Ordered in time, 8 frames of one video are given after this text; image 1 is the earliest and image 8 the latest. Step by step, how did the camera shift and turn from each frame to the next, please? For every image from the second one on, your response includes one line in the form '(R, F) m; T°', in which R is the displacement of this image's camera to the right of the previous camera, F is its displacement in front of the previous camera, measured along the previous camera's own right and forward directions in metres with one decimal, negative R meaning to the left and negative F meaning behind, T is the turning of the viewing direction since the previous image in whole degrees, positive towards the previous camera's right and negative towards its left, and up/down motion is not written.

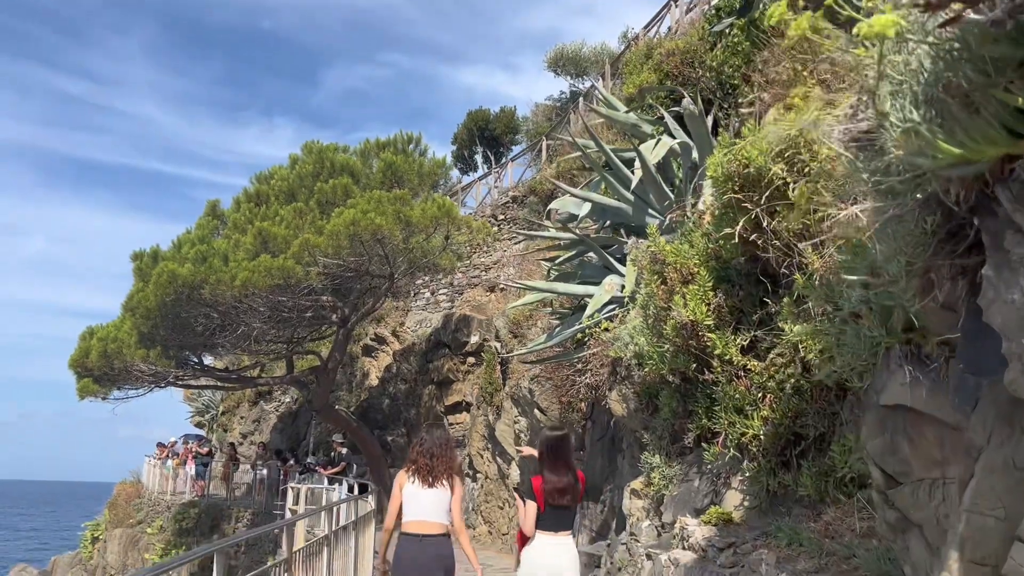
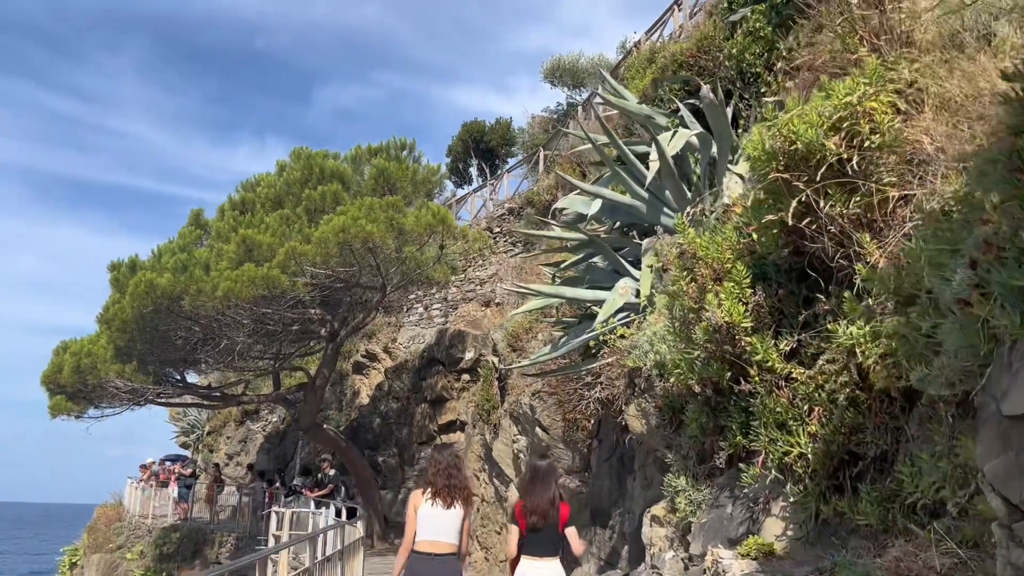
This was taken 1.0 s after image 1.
(-0.1, +0.7) m; +1°
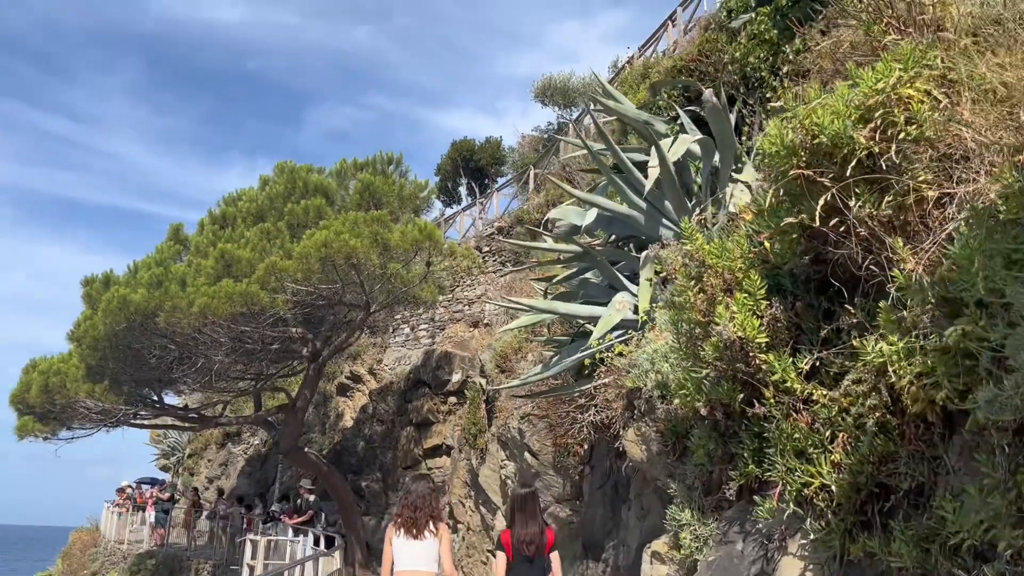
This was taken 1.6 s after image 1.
(0.0, +0.5) m; +1°
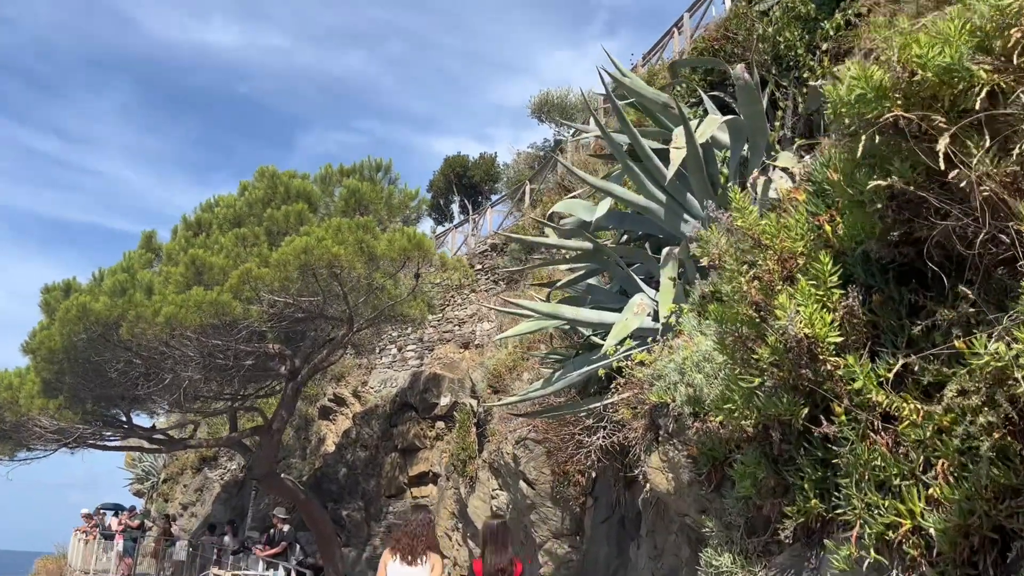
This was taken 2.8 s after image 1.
(-0.1, +1.0) m; +1°
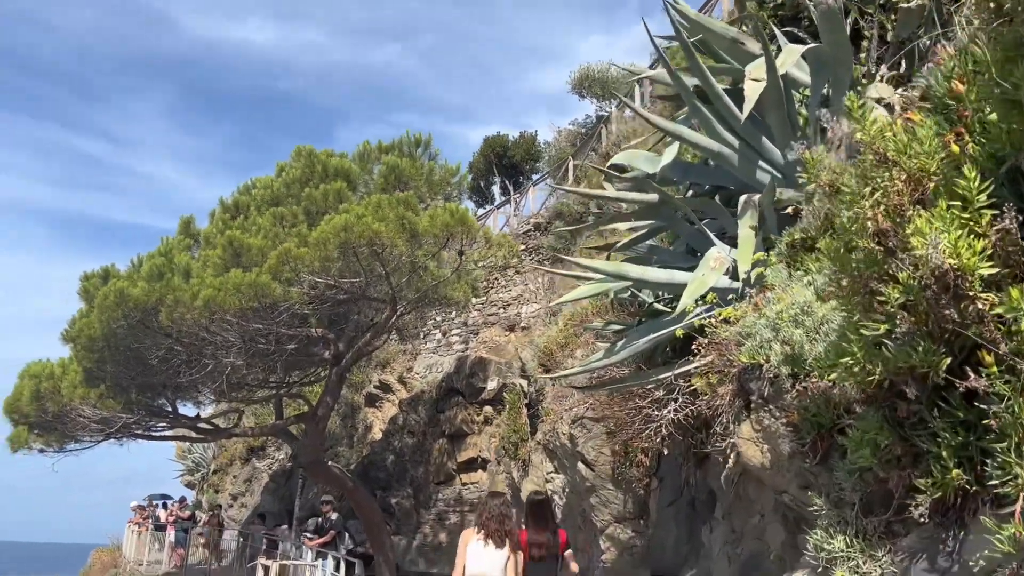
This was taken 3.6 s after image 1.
(-0.1, +0.6) m; -3°
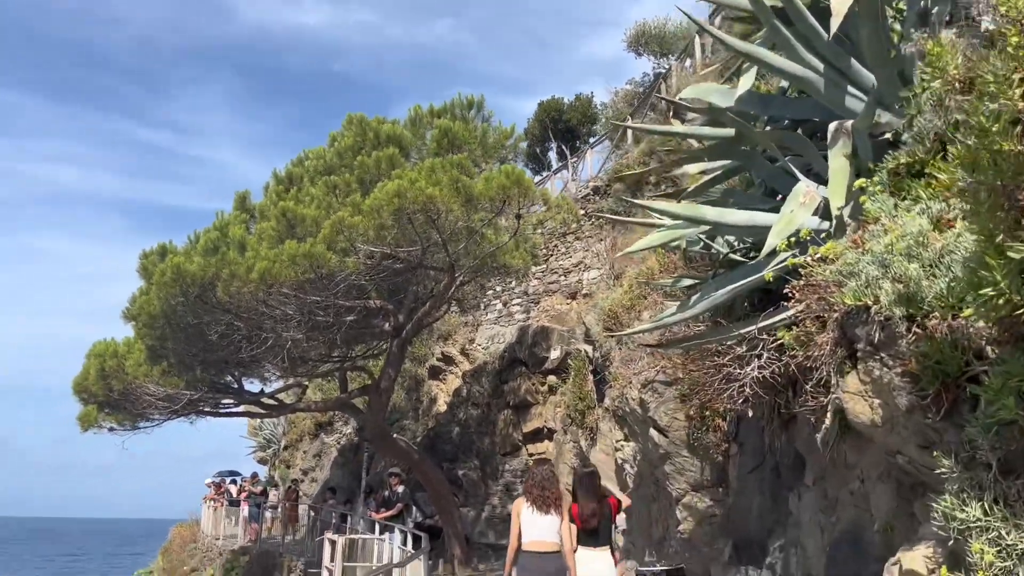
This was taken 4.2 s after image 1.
(0.0, +0.5) m; -4°
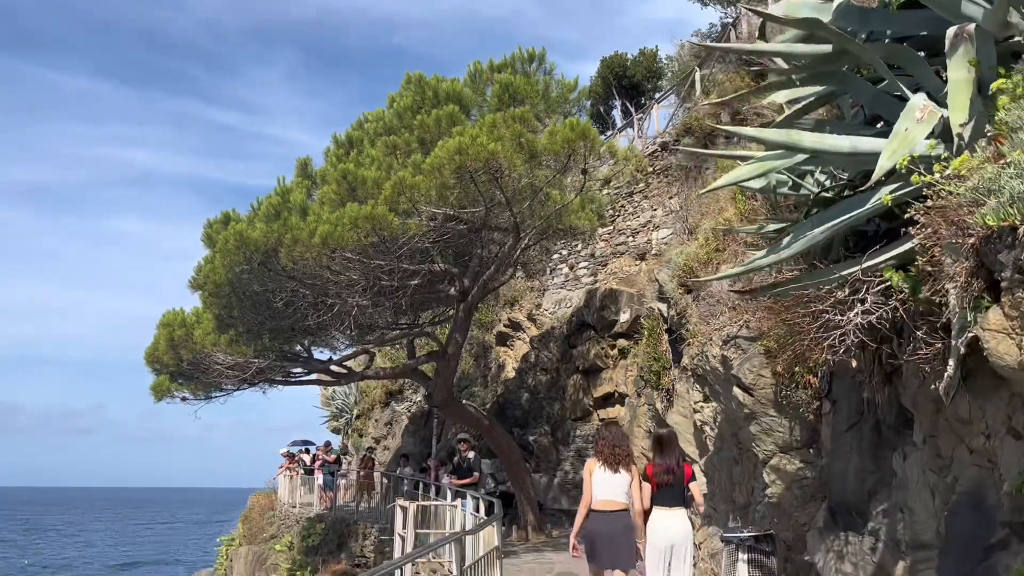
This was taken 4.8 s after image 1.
(-0.1, +0.4) m; -4°
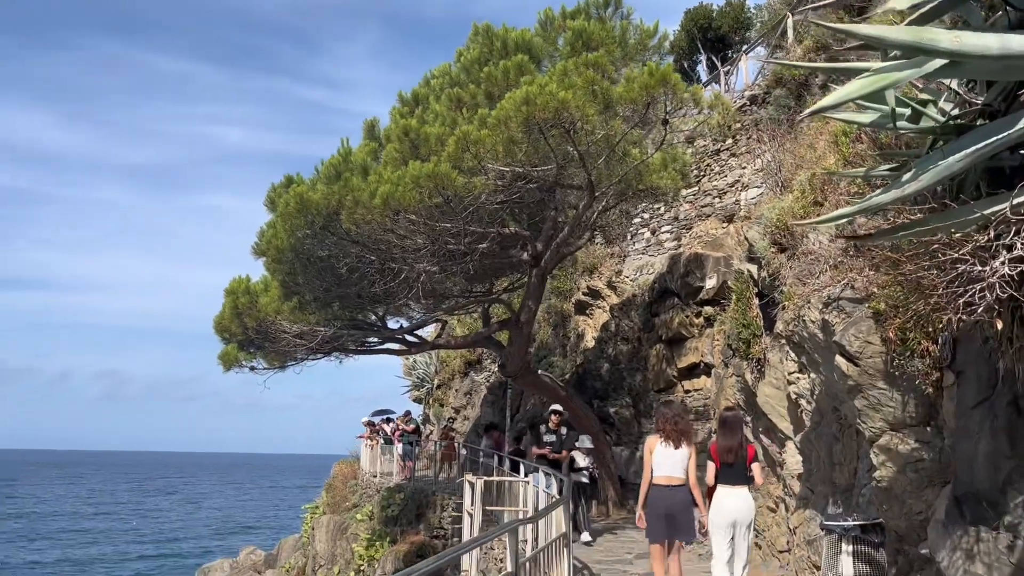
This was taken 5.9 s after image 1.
(+0.1, +0.8) m; -6°
